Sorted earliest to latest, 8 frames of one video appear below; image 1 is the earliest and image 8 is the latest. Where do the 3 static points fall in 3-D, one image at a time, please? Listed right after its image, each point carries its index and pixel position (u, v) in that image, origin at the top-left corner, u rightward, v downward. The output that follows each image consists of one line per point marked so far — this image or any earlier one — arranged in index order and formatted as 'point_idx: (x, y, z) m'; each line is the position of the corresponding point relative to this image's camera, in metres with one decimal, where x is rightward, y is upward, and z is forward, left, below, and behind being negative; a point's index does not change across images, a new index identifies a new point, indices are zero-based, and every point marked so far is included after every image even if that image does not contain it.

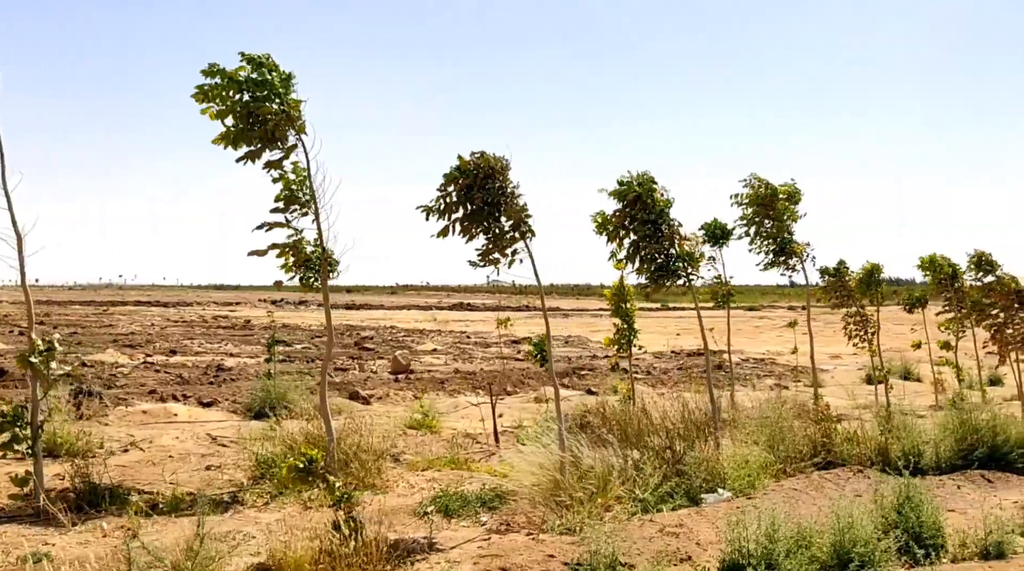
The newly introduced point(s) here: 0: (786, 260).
0: (+5.0, +0.5, +17.6) m
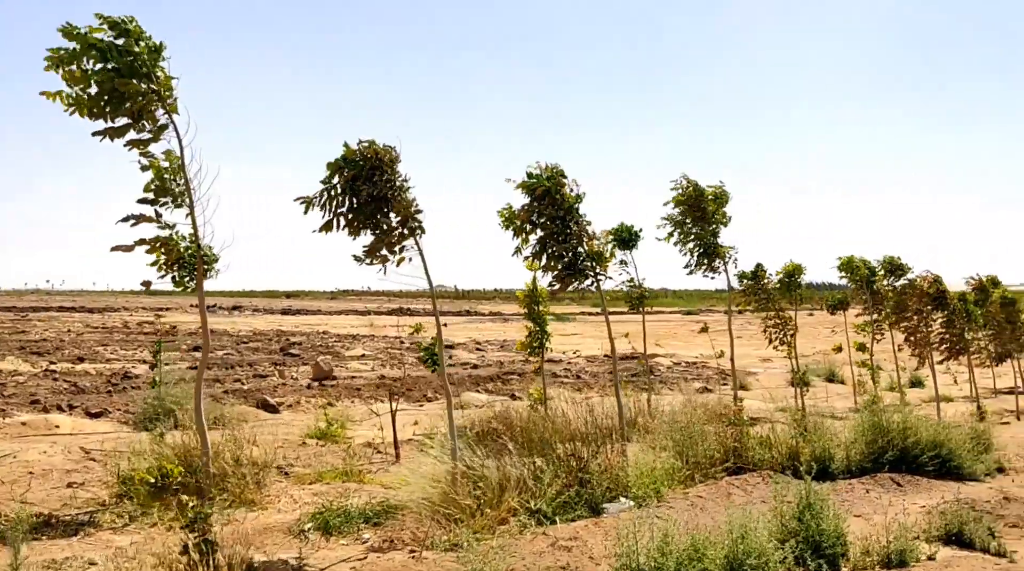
0: (+3.5, +0.4, +17.4) m
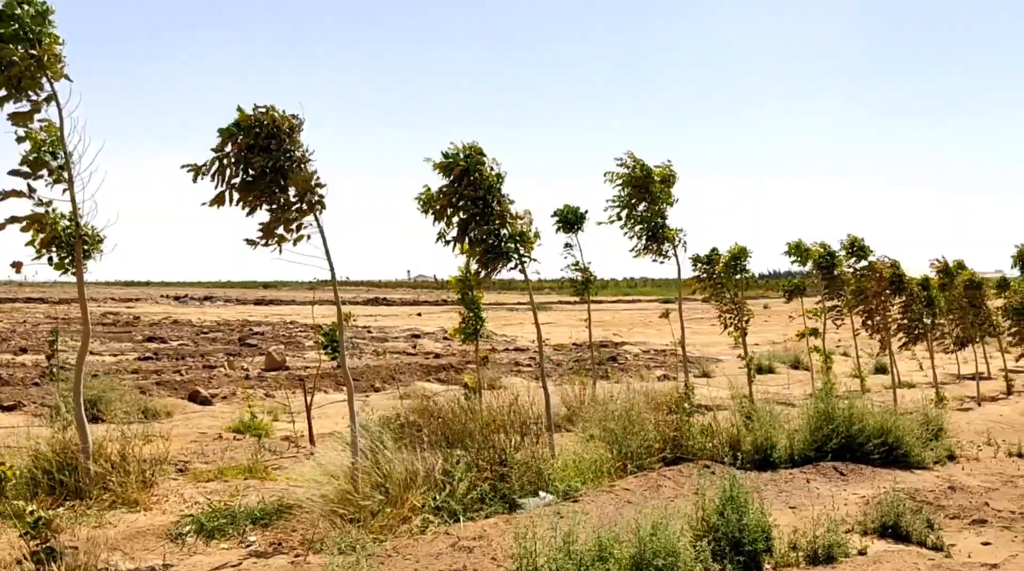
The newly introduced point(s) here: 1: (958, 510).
0: (+2.5, +0.7, +16.9) m
1: (+4.3, -2.2, +9.5) m
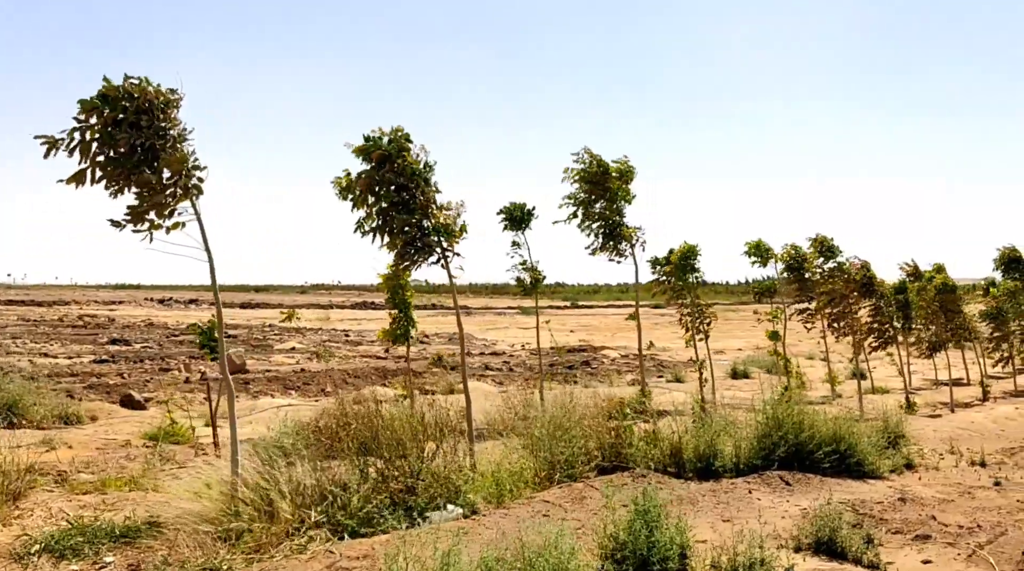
0: (+1.7, +0.7, +16.3) m
1: (+3.5, -2.2, +9.0) m
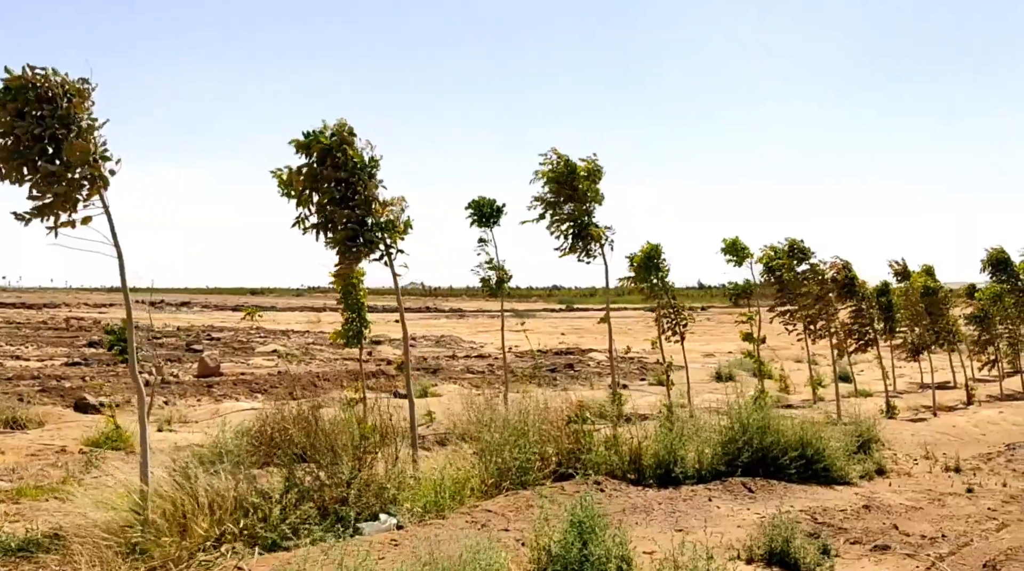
0: (+1.2, +0.6, +16.0) m
1: (+3.0, -2.2, +8.6) m
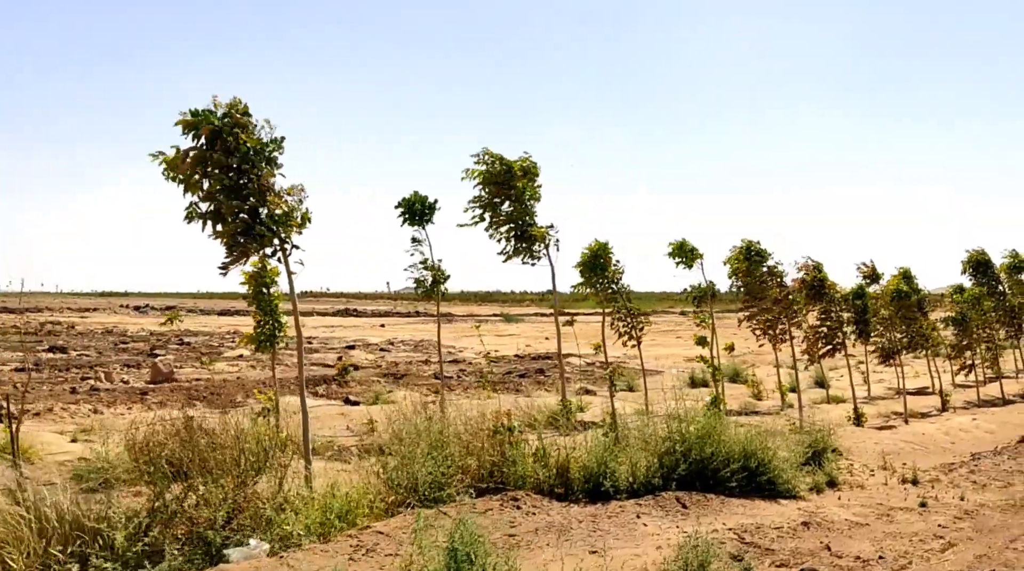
0: (+0.3, +0.6, +15.3) m
1: (+2.2, -2.2, +7.9) m
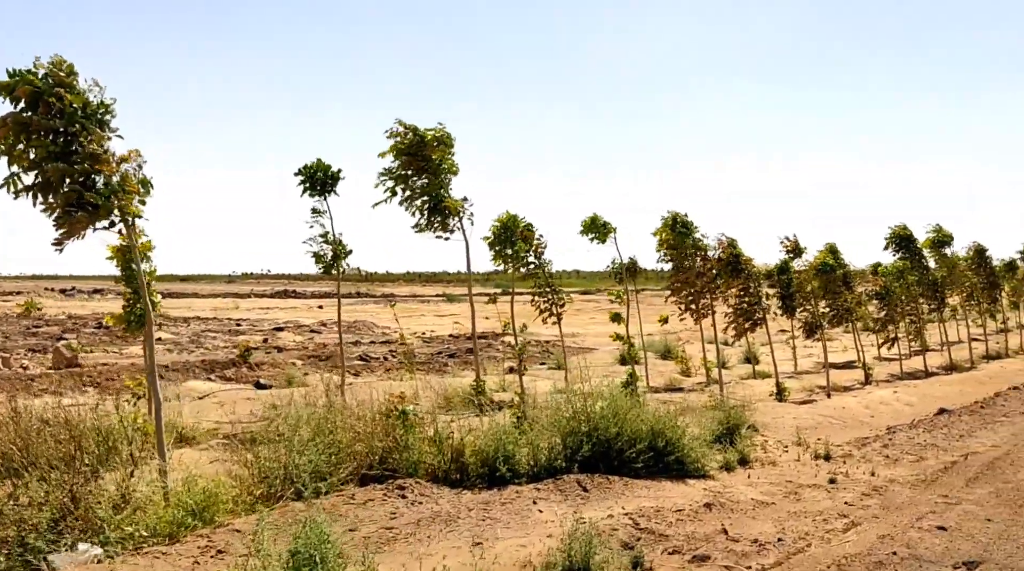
0: (-1.1, +1.0, +14.7) m
1: (+1.3, -1.9, +7.5) m
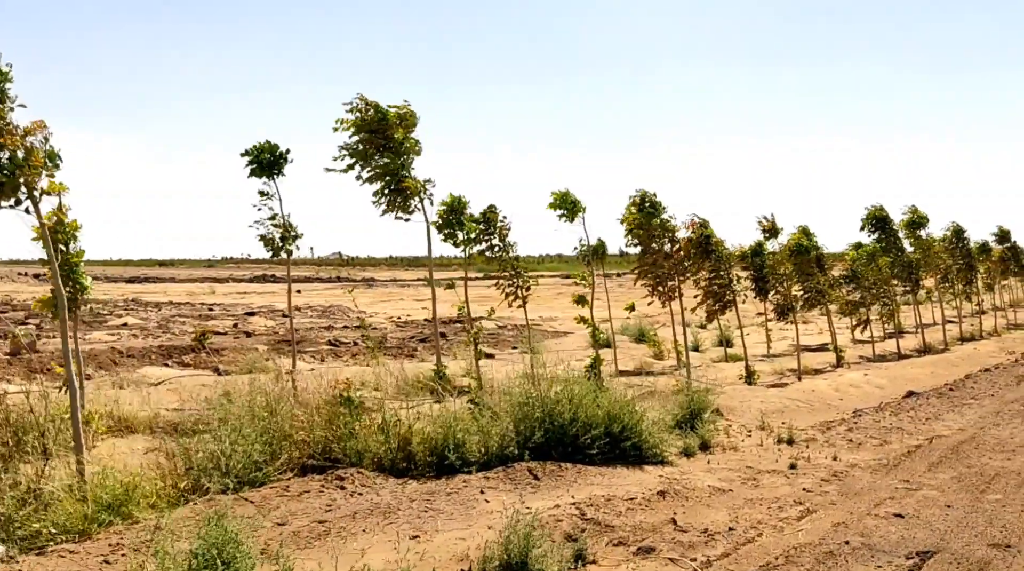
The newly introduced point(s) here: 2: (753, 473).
0: (-1.6, +1.2, +14.3) m
1: (+0.9, -1.8, +7.2) m
2: (+2.6, -2.0, +10.3) m
